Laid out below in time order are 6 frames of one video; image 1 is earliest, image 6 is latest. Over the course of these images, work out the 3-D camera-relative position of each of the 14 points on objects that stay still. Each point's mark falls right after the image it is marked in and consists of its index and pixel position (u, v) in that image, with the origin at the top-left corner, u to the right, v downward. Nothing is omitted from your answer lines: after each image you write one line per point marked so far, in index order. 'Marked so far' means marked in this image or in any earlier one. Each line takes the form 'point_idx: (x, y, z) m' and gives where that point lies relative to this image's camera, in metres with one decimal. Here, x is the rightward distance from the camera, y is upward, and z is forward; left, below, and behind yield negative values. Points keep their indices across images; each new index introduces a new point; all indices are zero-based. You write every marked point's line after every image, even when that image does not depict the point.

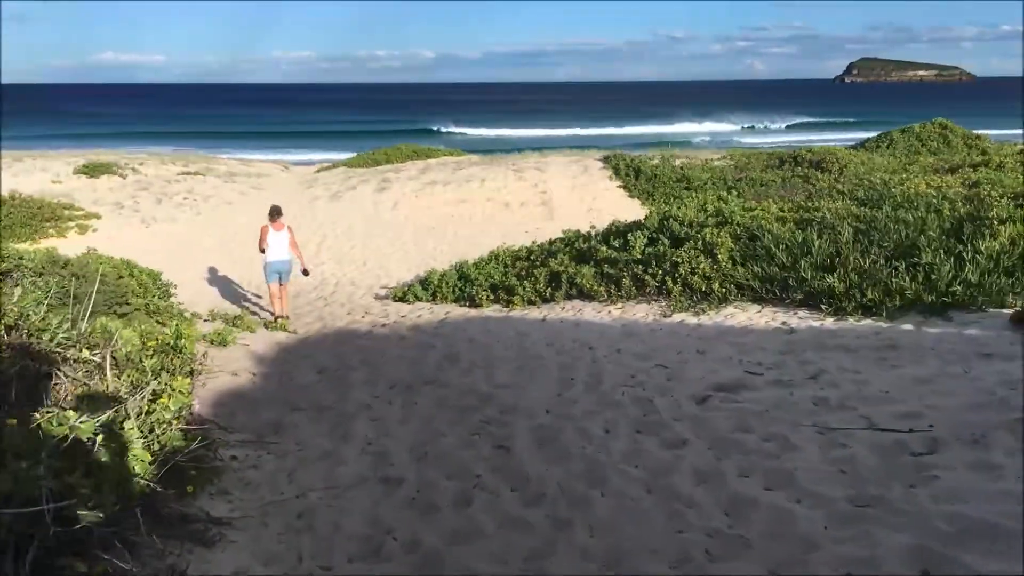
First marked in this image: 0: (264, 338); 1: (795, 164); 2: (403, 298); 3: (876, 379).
0: (-2.0, -0.4, +7.1) m
1: (+5.3, +2.3, +16.7) m
2: (-1.2, -0.1, +9.6) m
3: (+1.8, -0.5, +4.5) m
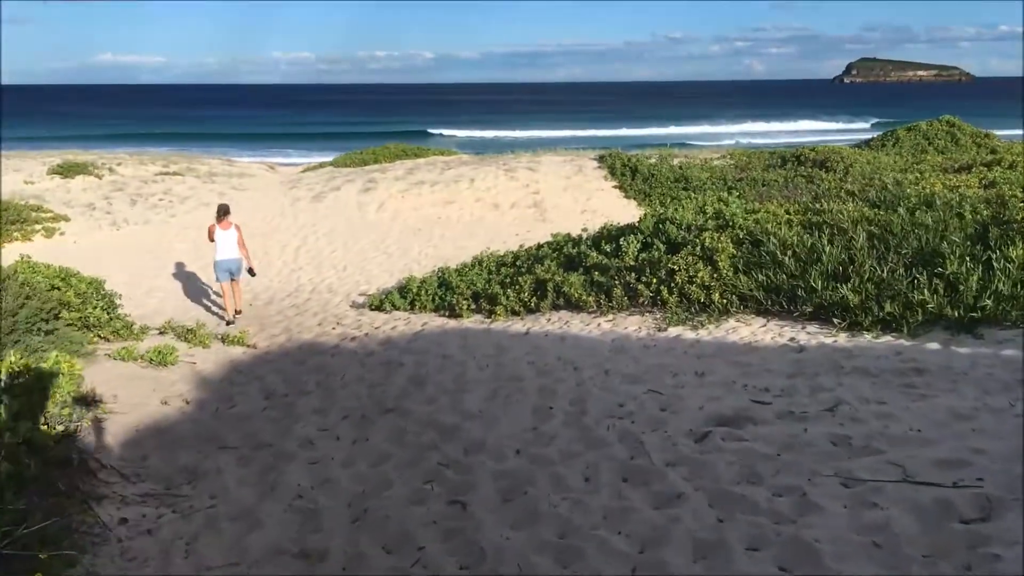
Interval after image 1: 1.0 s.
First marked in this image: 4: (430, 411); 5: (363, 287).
0: (-2.2, -0.5, +6.4) m
1: (+5.1, +2.2, +16.0) m
2: (-1.3, -0.2, +8.9) m
3: (+1.7, -0.5, +3.8) m
4: (-0.4, -0.6, +4.5) m
5: (-1.8, 0.0, +10.8) m
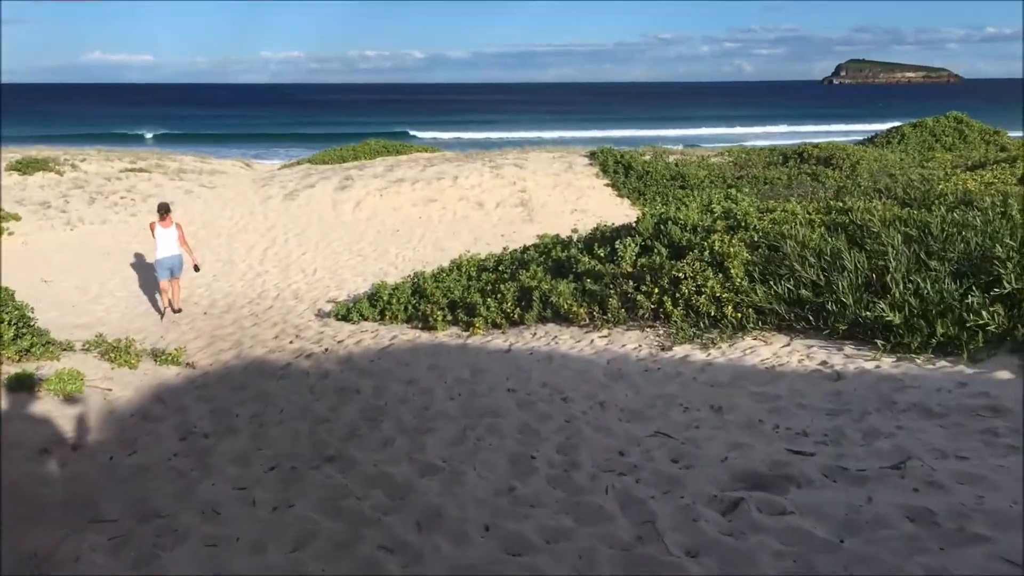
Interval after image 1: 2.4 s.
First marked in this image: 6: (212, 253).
0: (-2.3, -0.6, +5.5) m
1: (+4.9, +2.2, +15.1) m
2: (-1.5, -0.3, +8.0) m
3: (+1.6, -0.6, +2.9) m
4: (-0.5, -0.7, +3.6) m
5: (-2.0, -0.1, +9.8) m
6: (-3.9, +0.5, +11.7) m
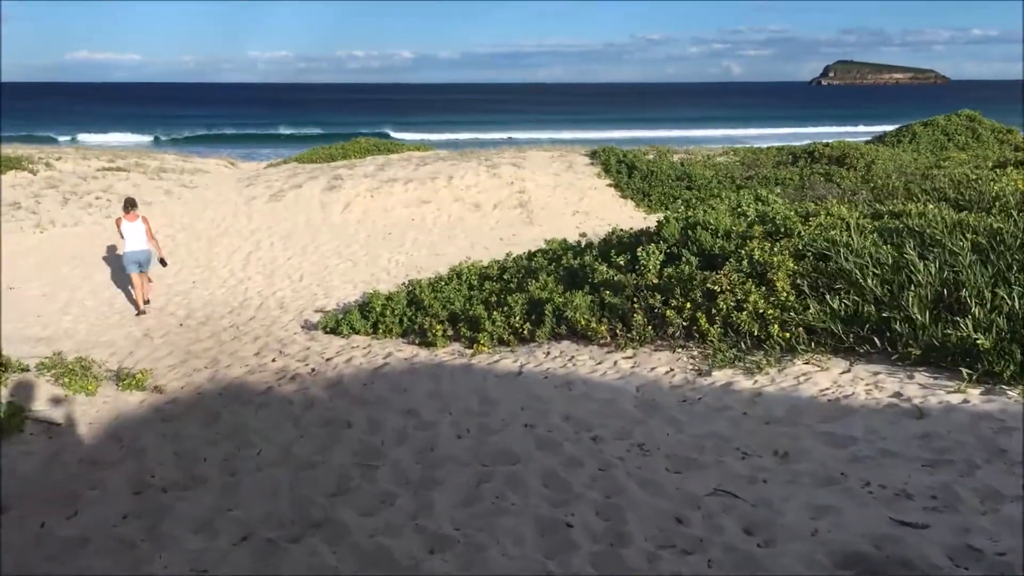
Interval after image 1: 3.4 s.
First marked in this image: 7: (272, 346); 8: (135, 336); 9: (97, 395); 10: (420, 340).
0: (-2.2, -0.7, +4.7) m
1: (+4.9, +2.1, +14.5) m
2: (-1.4, -0.3, +7.3) m
3: (+1.7, -0.7, +2.2) m
4: (-0.4, -0.8, +2.9) m
5: (-2.0, -0.1, +9.1) m
6: (-3.9, +0.4, +11.0) m
7: (-1.9, -0.5, +7.0) m
8: (-3.3, -0.4, +7.9) m
9: (-2.4, -0.6, +5.1) m
10: (-0.7, -0.4, +6.6) m
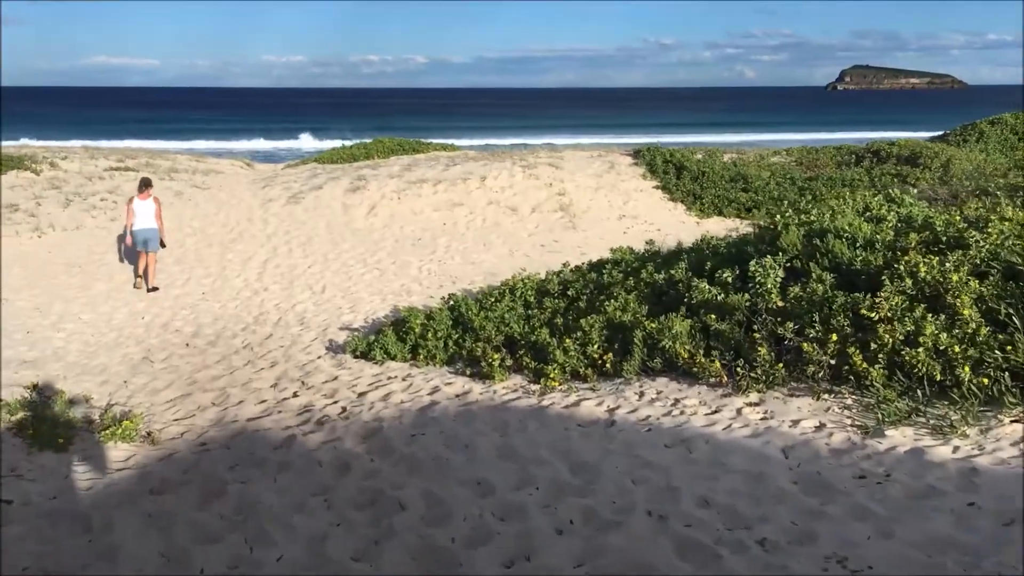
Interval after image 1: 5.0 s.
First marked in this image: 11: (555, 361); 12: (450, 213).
0: (-1.8, -0.8, +3.6) m
1: (+5.4, +1.9, +13.2) m
2: (-1.0, -0.5, +6.1) m
3: (+2.1, -0.8, +1.0) m
4: (-0.1, -0.9, +1.7) m
5: (-1.5, -0.3, +8.0) m
6: (-3.4, +0.3, +9.8) m
7: (-1.4, -0.6, +5.9) m
8: (-2.9, -0.5, +6.8) m
9: (-2.0, -0.7, +4.0) m
10: (-0.2, -0.5, +5.4) m
11: (+0.2, -0.4, +4.8) m
12: (-0.8, +1.0, +11.9) m
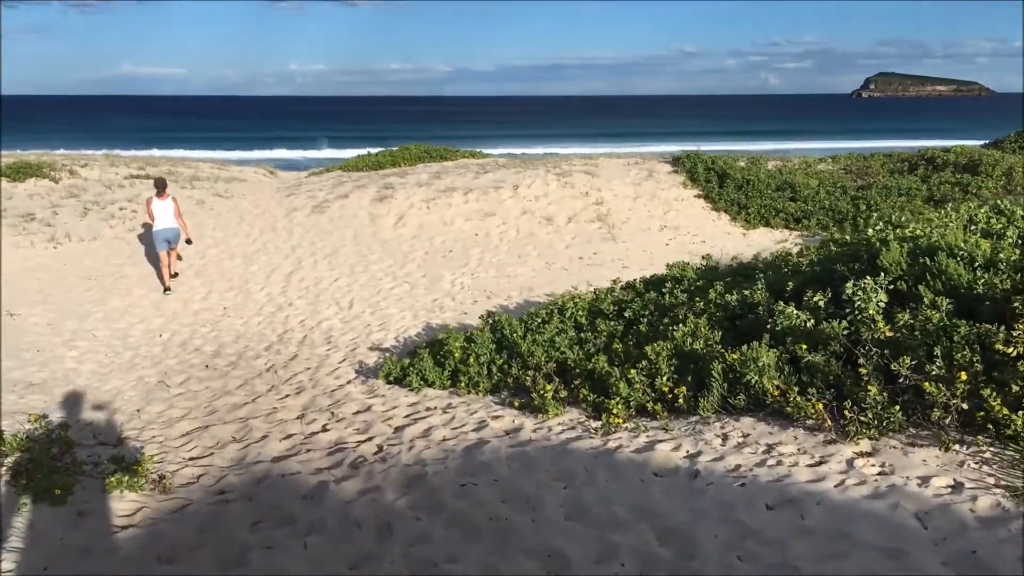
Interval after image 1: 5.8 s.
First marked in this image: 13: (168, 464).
0: (-1.6, -0.9, +3.0) m
1: (+5.9, +1.7, +12.6) m
2: (-0.7, -0.6, +5.6) m
3: (+2.2, -0.9, +0.4) m
4: (+0.2, -1.0, +1.1) m
5: (-1.1, -0.4, +7.4) m
6: (-3.0, +0.1, +9.4) m
7: (-1.1, -0.7, +5.3) m
8: (-2.6, -0.7, +6.3) m
9: (-1.7, -0.8, +3.4) m
10: (0.0, -0.6, +4.9) m
11: (+0.5, -0.5, +4.2) m
12: (-0.4, +0.8, +11.4) m
13: (-1.6, -0.8, +4.1) m
